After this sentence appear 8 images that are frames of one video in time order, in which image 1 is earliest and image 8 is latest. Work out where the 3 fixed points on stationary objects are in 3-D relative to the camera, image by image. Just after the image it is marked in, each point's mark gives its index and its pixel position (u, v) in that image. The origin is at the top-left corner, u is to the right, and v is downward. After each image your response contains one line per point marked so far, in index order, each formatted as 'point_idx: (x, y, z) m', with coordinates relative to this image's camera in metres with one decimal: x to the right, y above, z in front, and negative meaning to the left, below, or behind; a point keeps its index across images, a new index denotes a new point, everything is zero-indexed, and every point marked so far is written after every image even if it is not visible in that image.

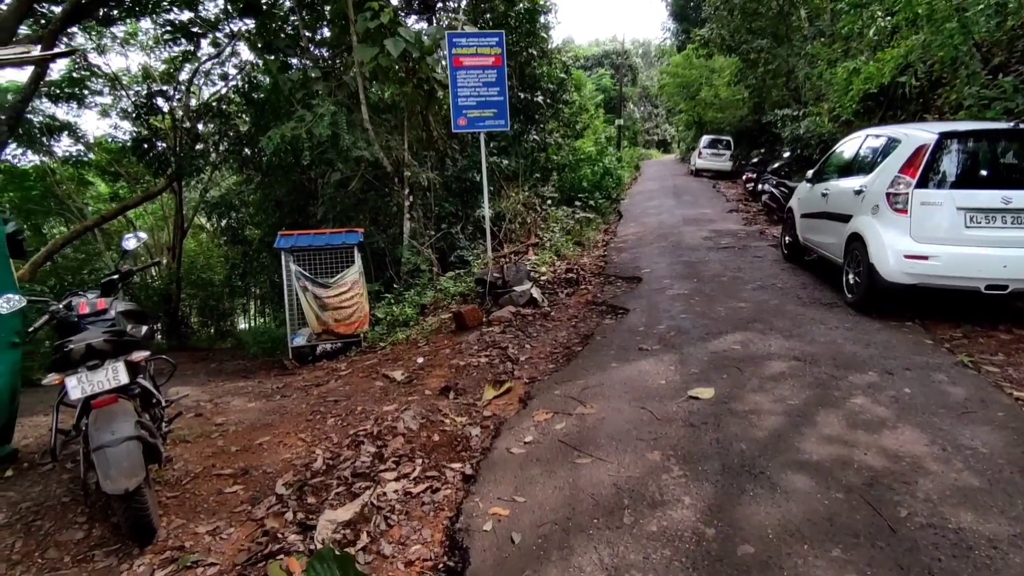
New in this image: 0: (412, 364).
0: (-0.9, -0.7, +5.2) m
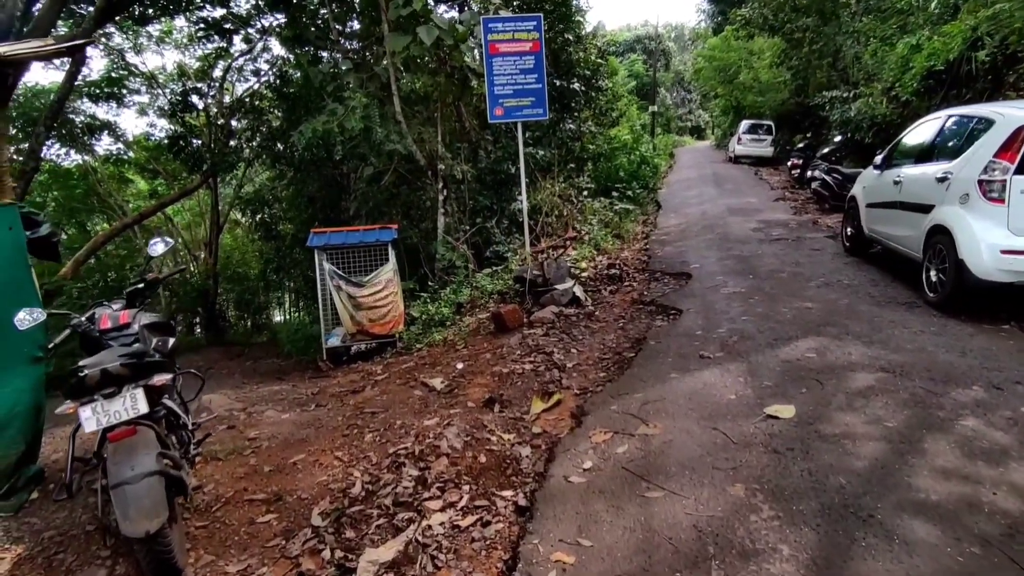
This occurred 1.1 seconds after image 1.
0: (-0.5, -0.7, +4.9) m
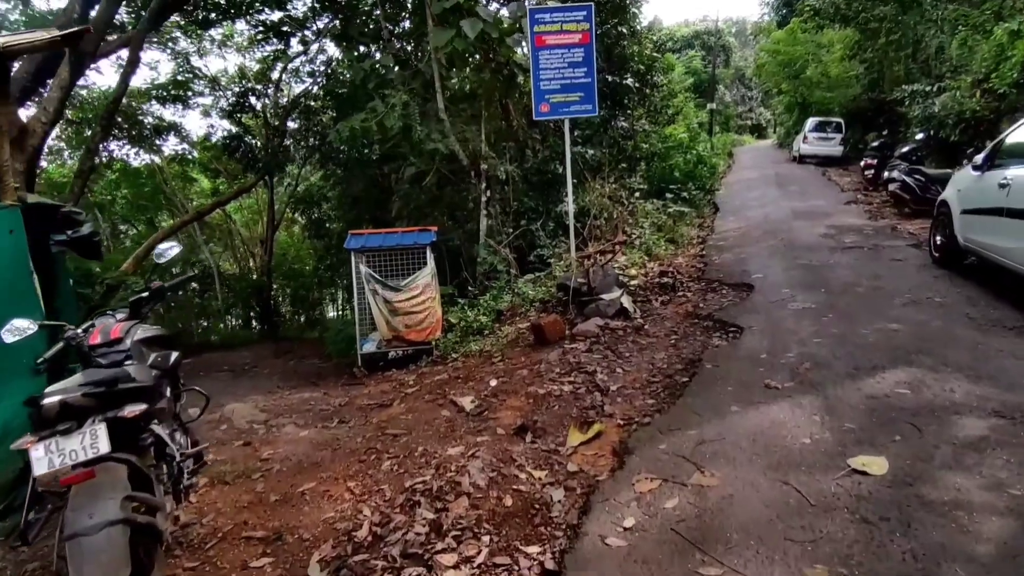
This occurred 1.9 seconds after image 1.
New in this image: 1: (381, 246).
0: (-0.2, -0.8, +4.5) m
1: (-1.6, +0.5, +6.8) m
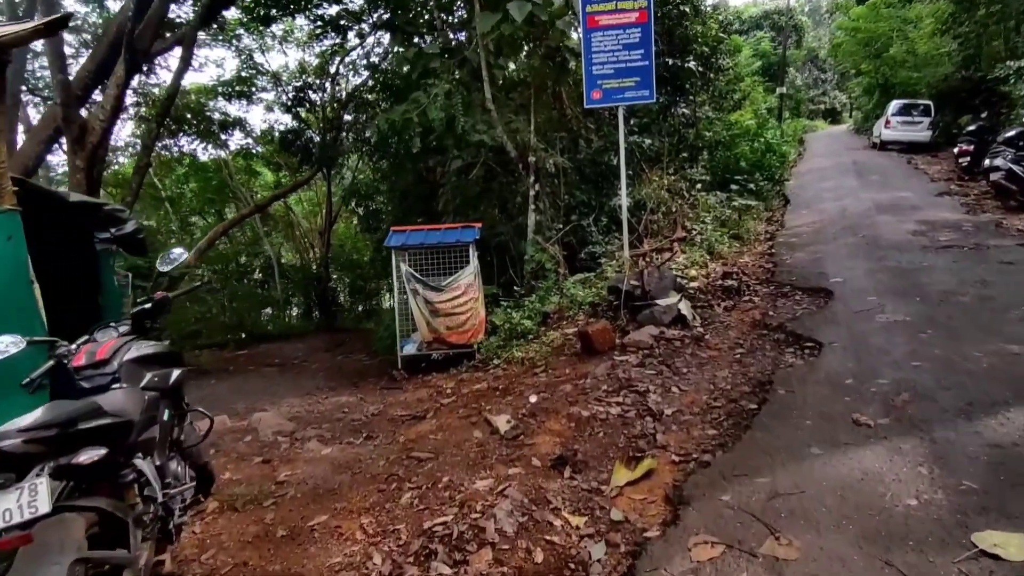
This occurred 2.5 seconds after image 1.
0: (+0.1, -0.8, +4.1) m
1: (-1.1, +0.5, +6.5) m
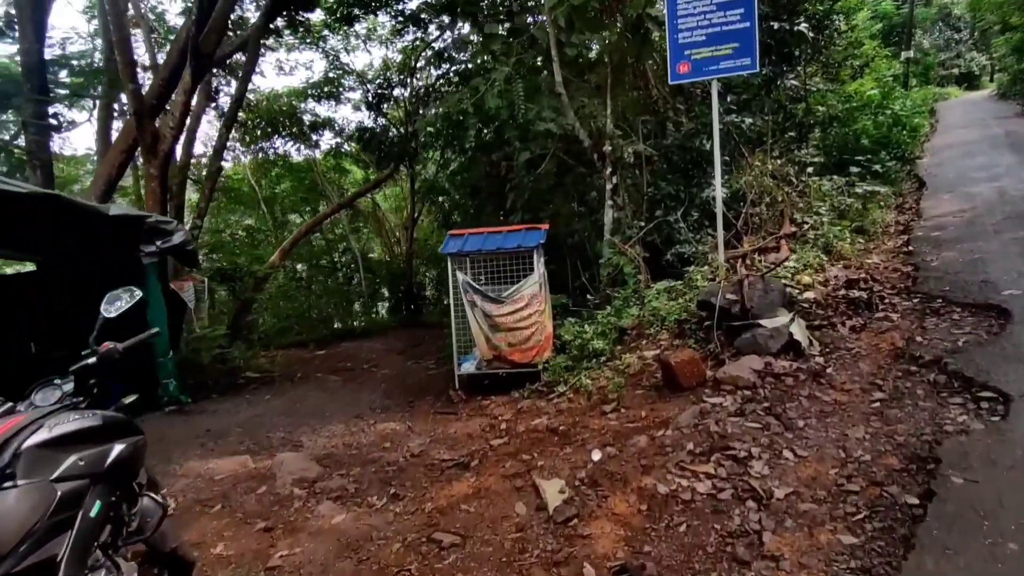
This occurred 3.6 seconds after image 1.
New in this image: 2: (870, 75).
0: (+0.4, -1.0, +3.3) m
1: (-0.3, +0.4, +5.8) m
2: (+7.8, +4.7, +12.3) m
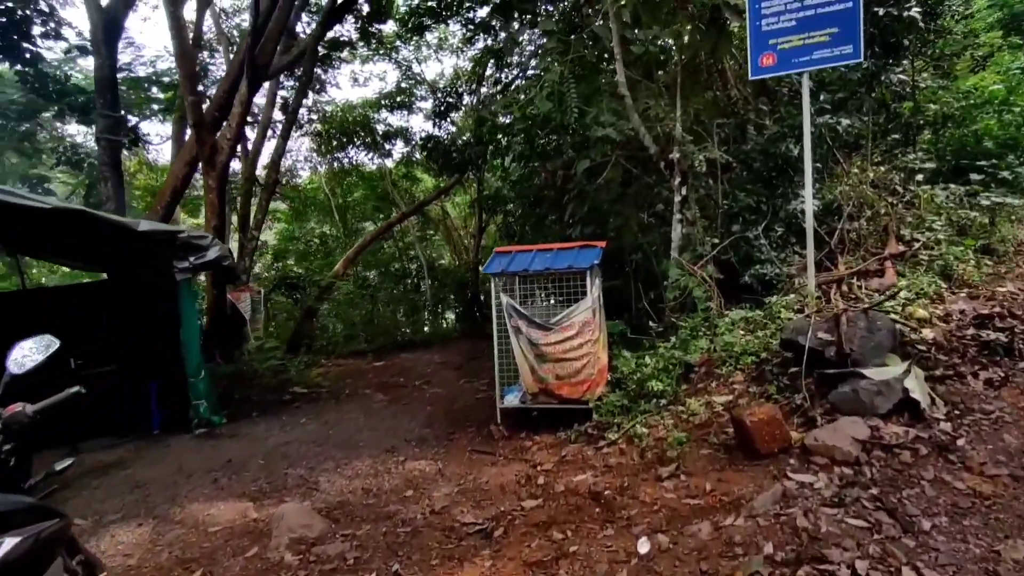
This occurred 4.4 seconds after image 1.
0: (+0.5, -1.2, +2.6) m
1: (+0.1, +0.2, +5.2) m
2: (+9.1, +4.2, +10.6) m
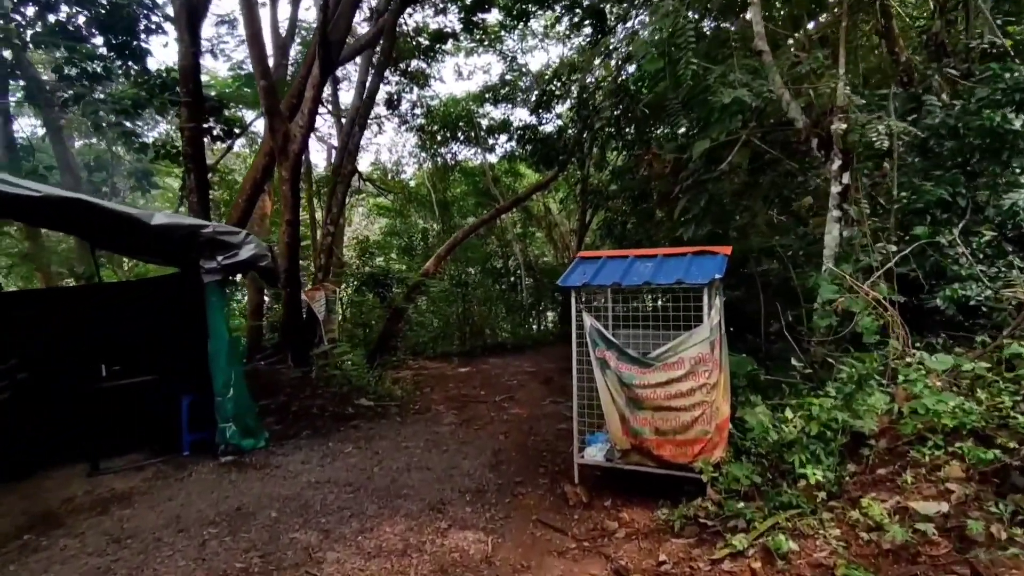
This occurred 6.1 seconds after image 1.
0: (+0.6, -1.4, +1.2) m
1: (+0.7, 0.0, +3.9) m
2: (+10.7, +3.8, +7.5) m
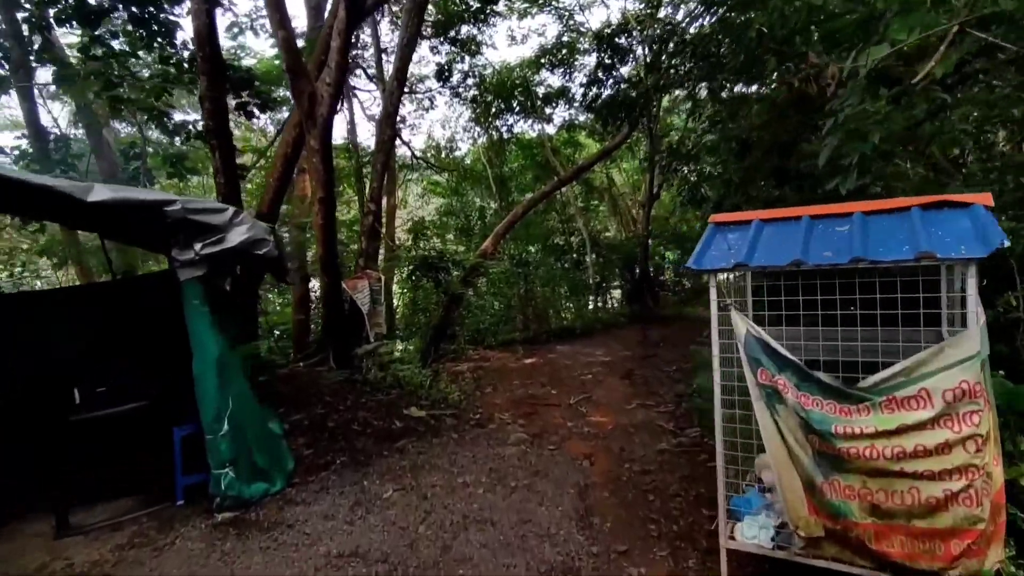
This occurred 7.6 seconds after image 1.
0: (+0.8, -1.4, -0.2) m
1: (+1.2, +0.1, +2.3) m
2: (+11.3, +4.3, +4.7) m
